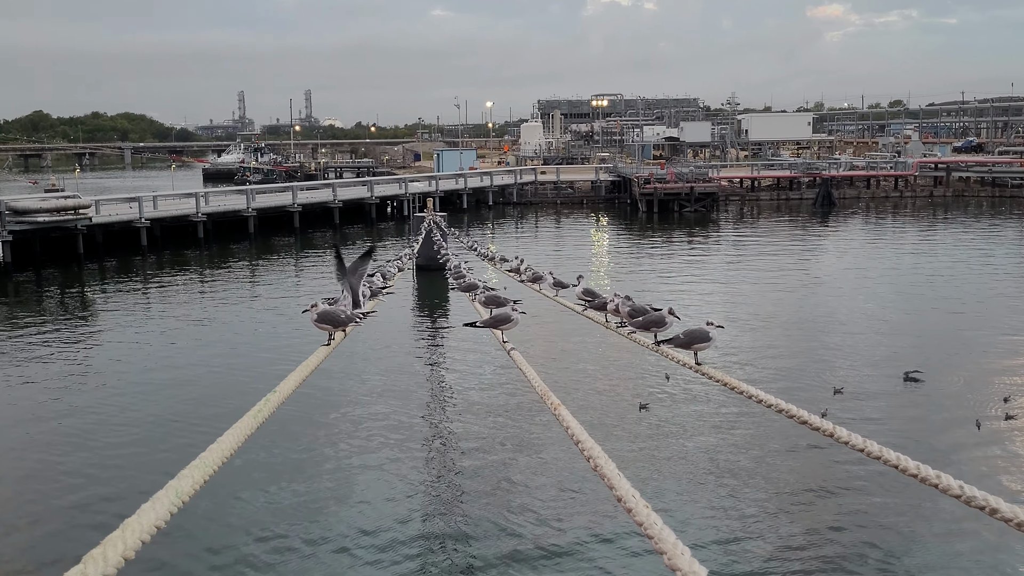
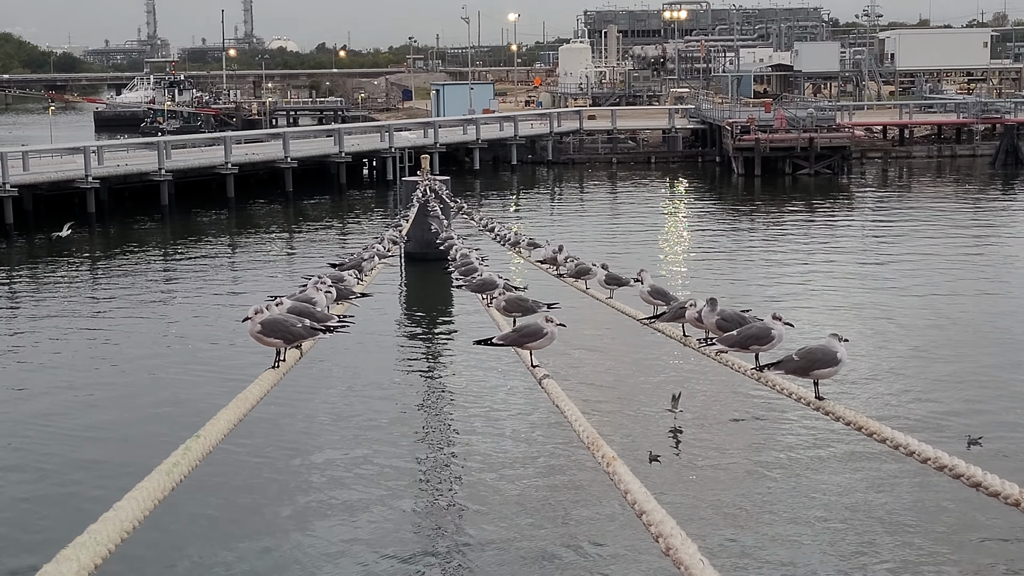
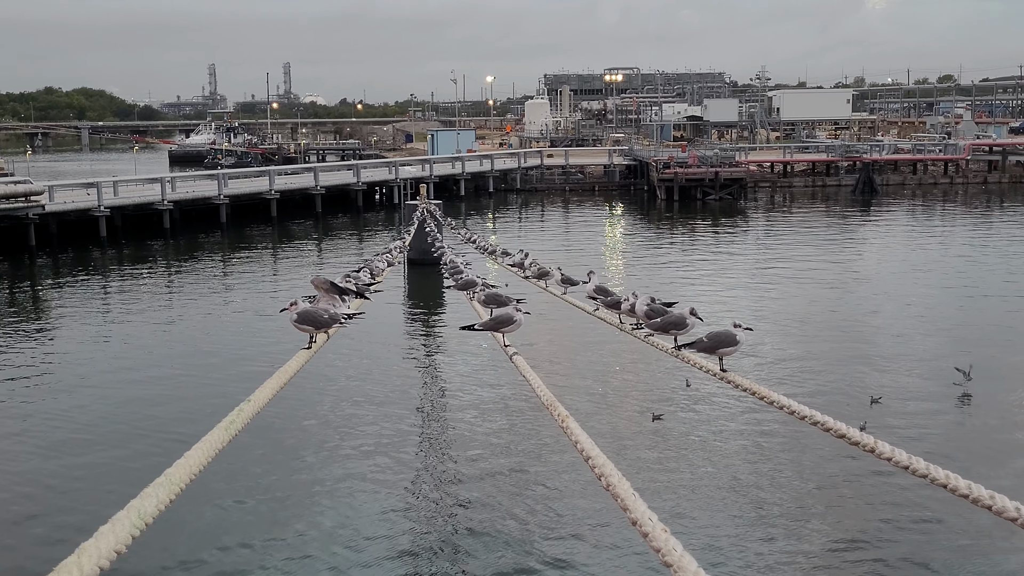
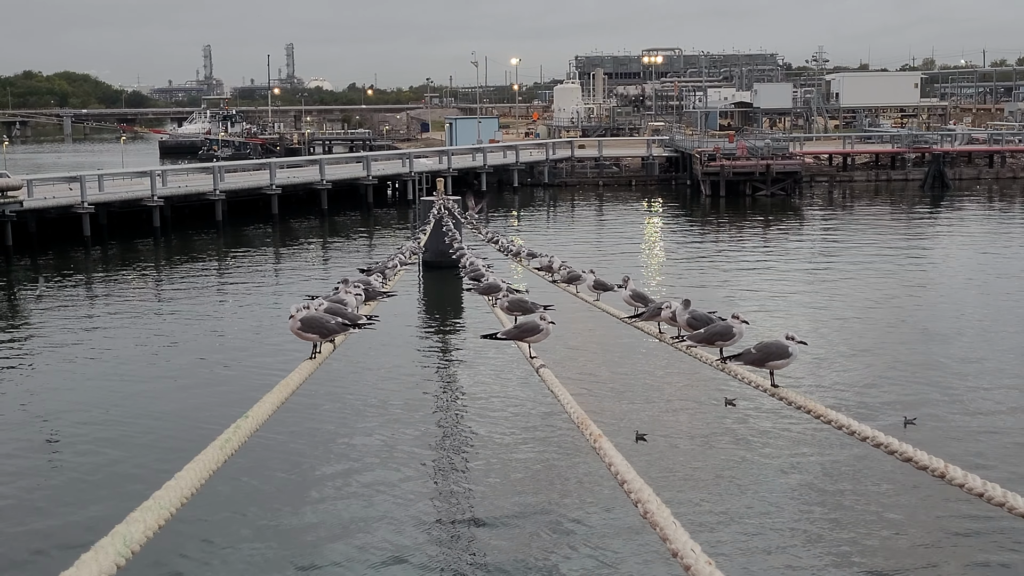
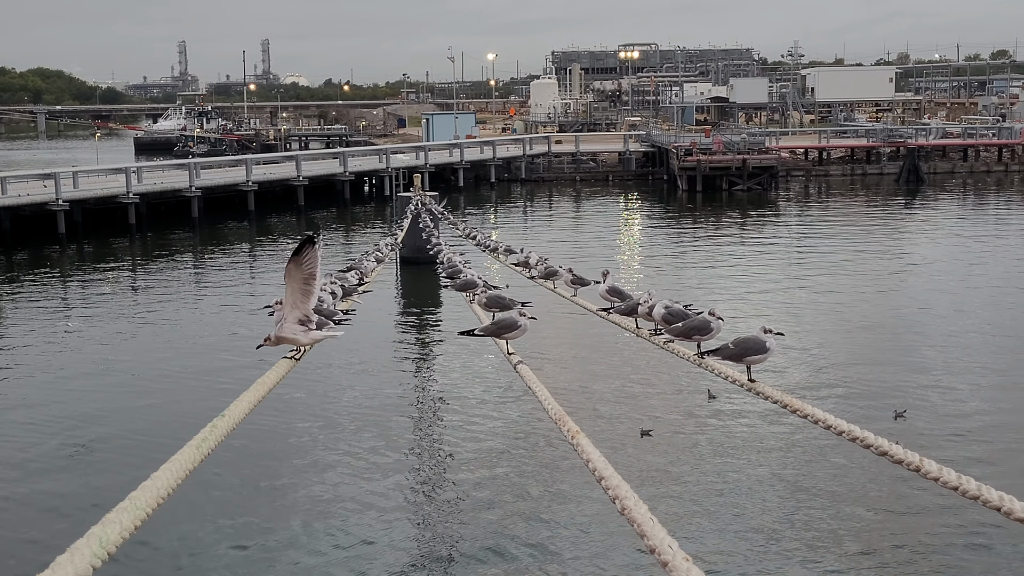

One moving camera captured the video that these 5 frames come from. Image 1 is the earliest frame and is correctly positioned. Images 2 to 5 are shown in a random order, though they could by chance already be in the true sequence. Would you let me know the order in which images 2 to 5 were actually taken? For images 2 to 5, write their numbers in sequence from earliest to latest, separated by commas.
3, 5, 4, 2
